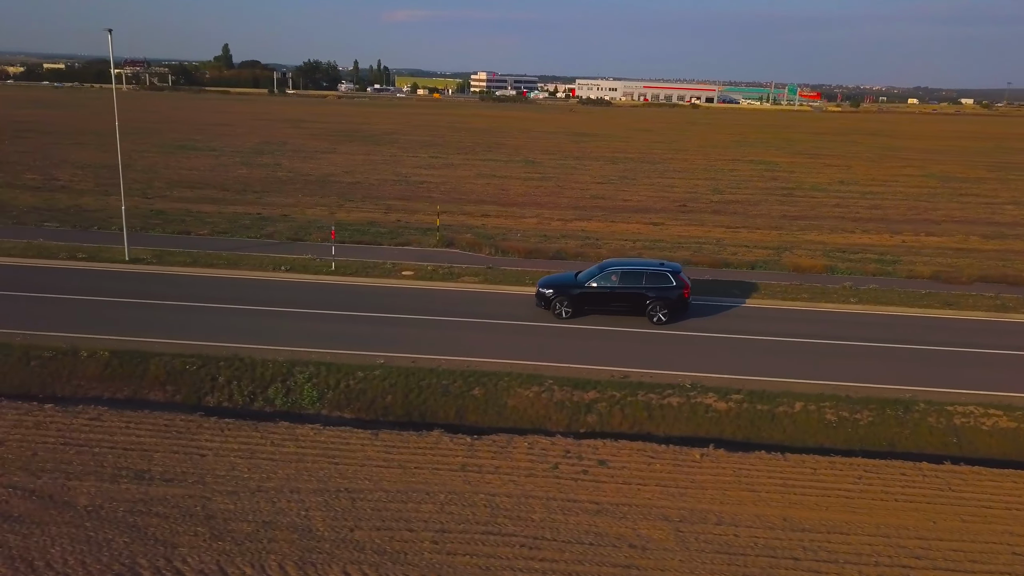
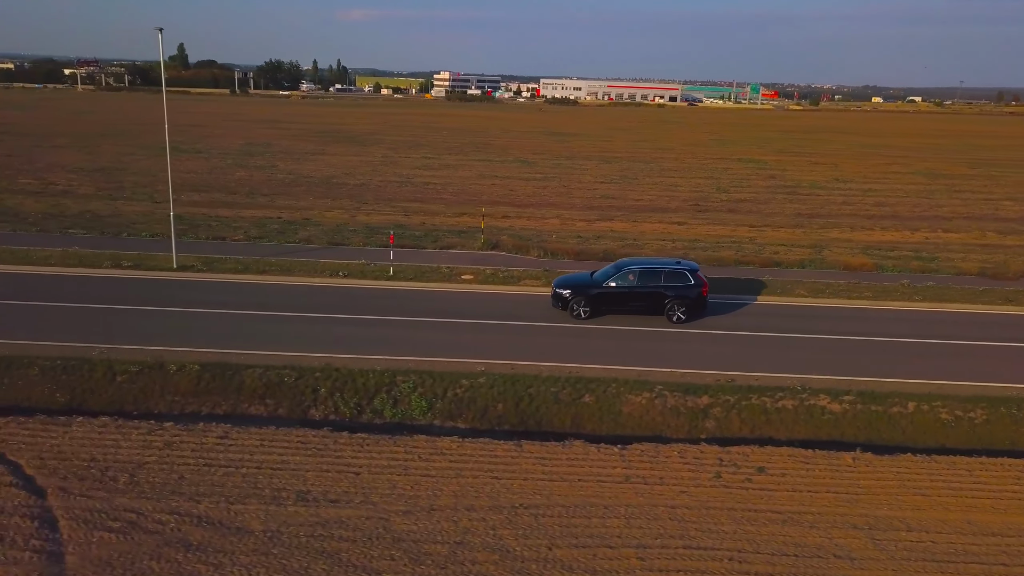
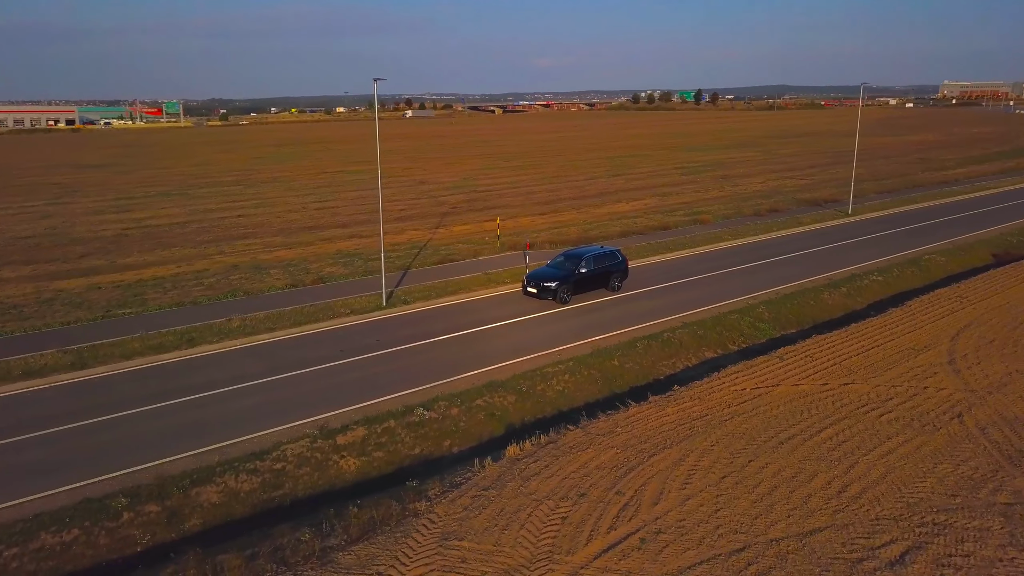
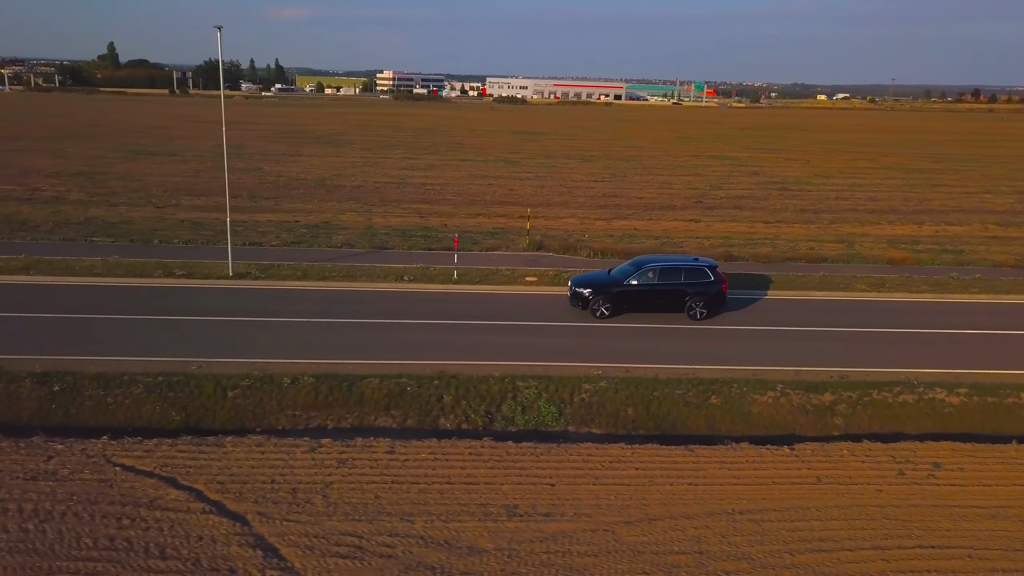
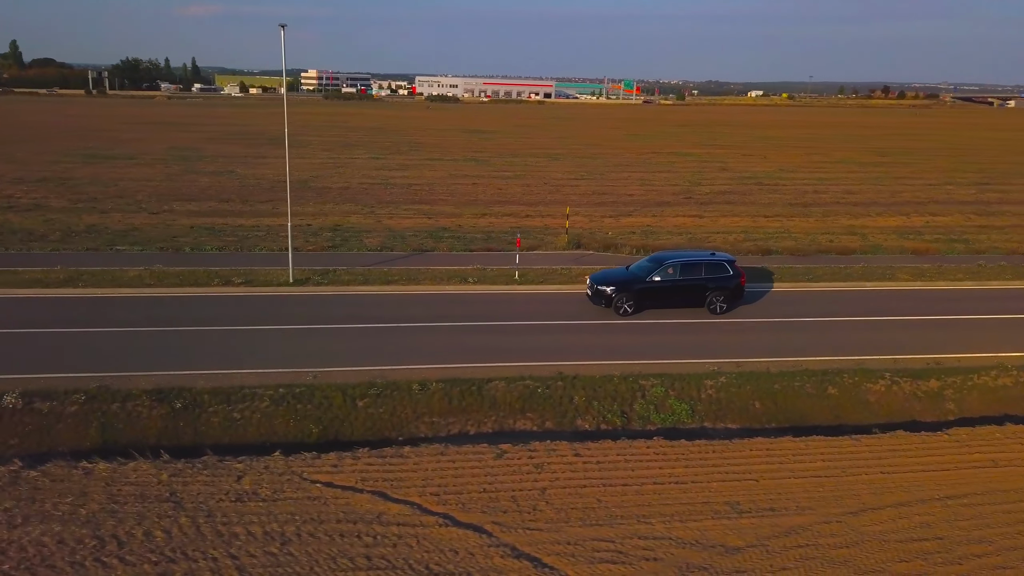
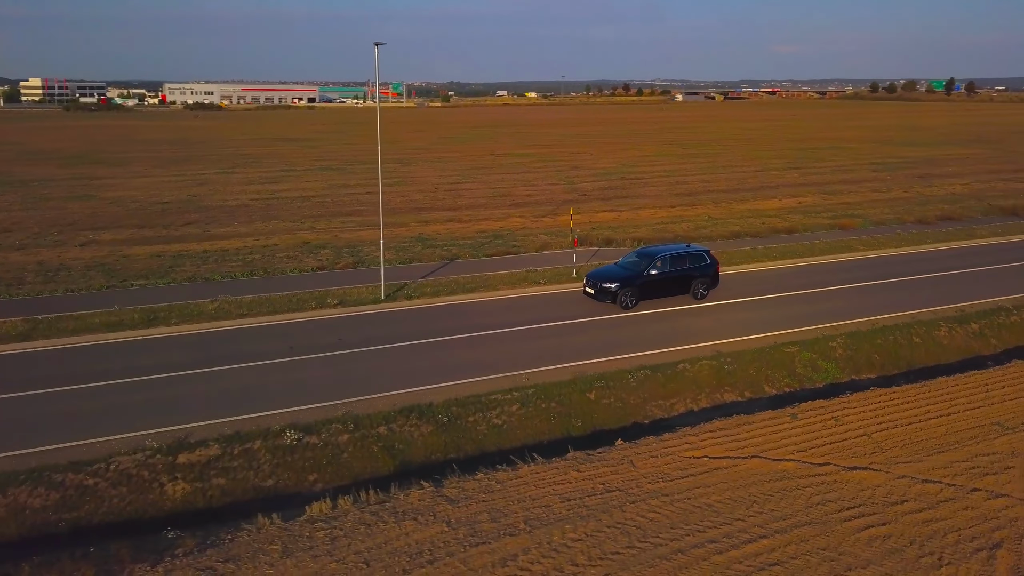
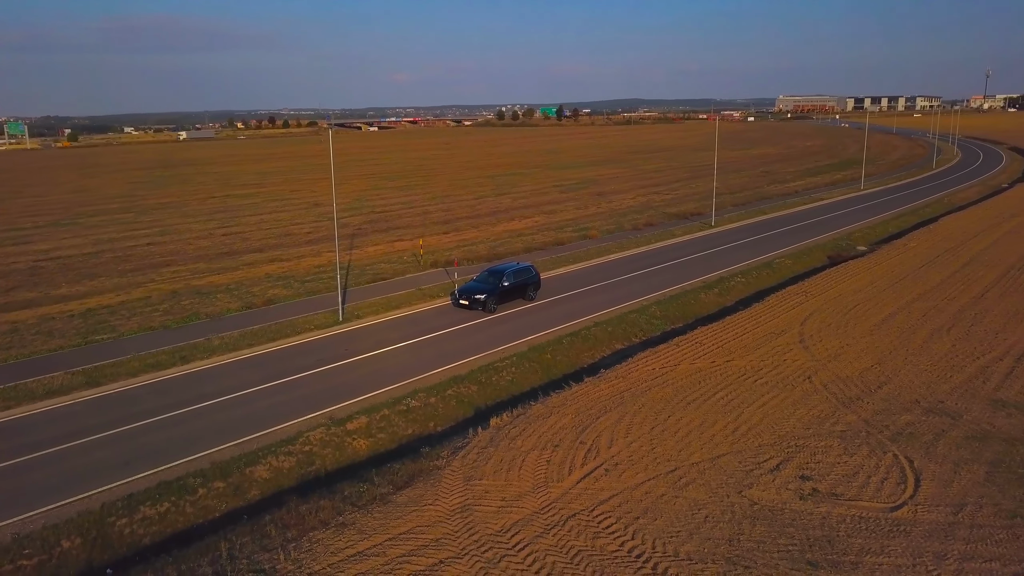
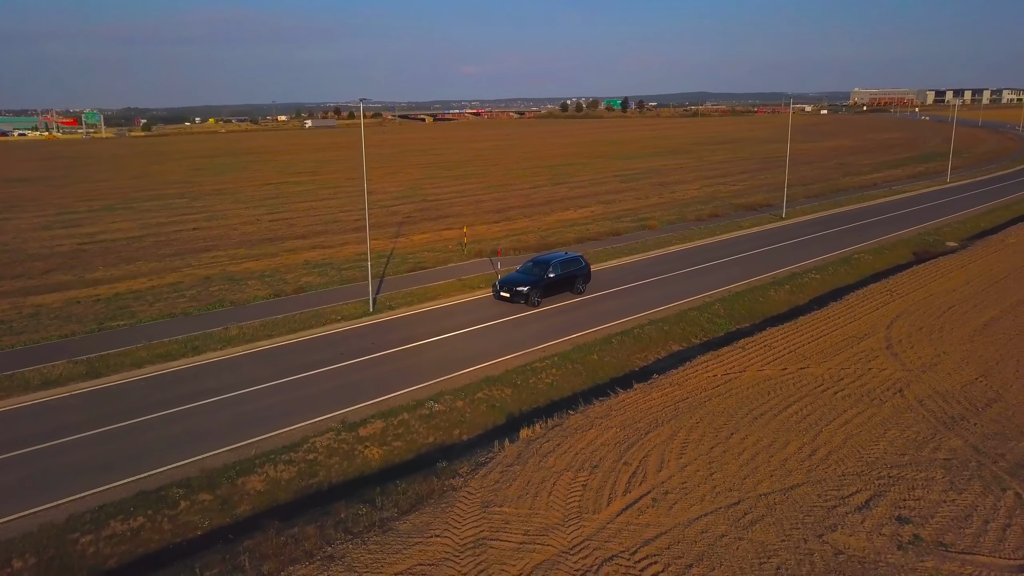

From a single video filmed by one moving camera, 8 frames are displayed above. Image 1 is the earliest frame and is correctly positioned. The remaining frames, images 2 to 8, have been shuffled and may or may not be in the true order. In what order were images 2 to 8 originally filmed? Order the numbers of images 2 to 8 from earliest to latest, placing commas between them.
2, 4, 5, 6, 3, 8, 7
